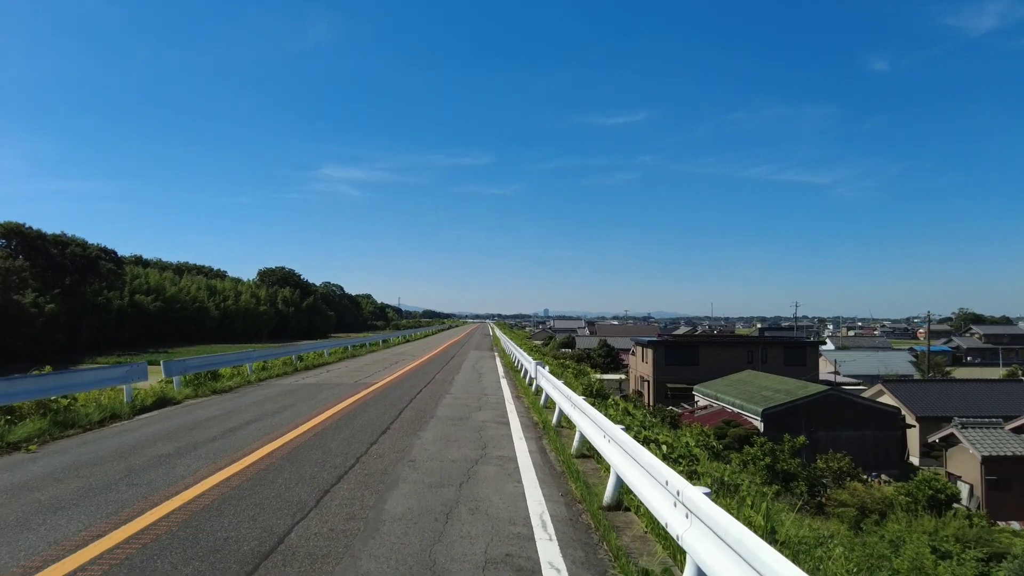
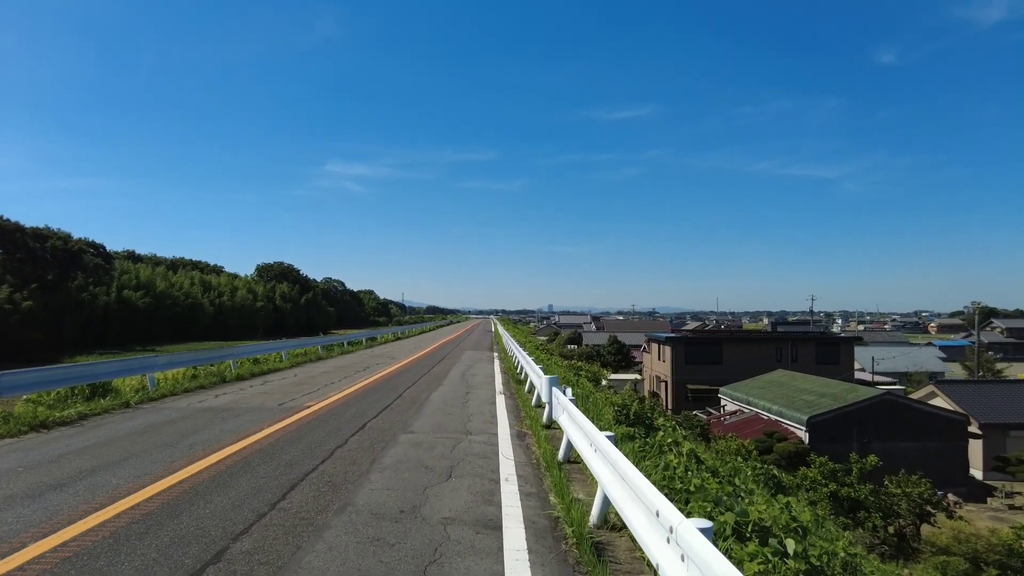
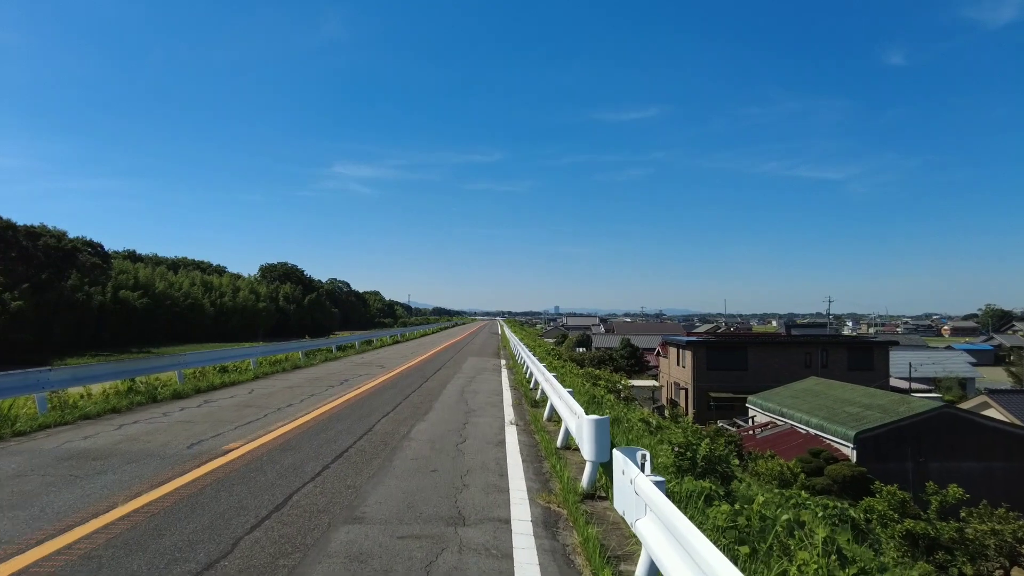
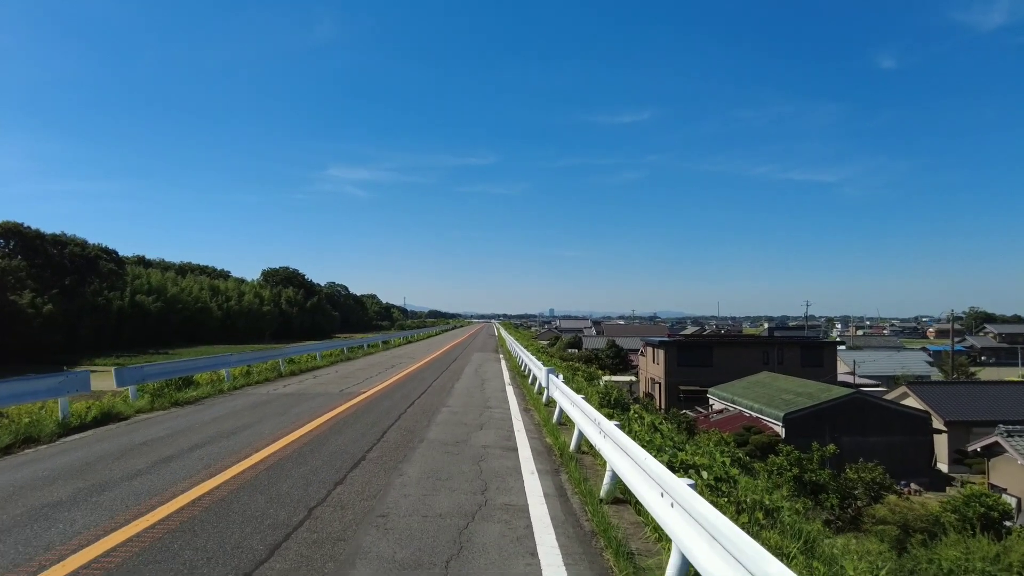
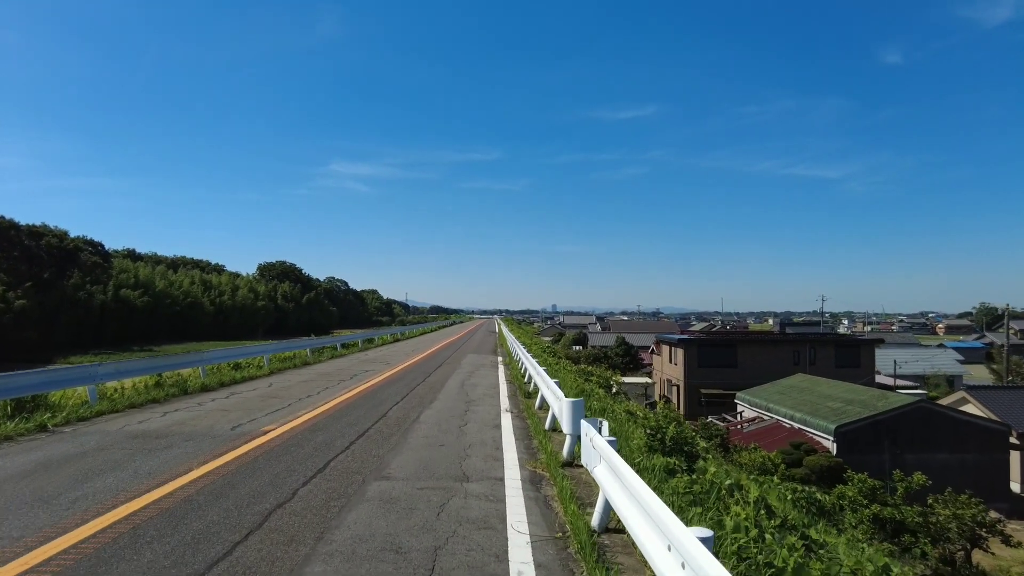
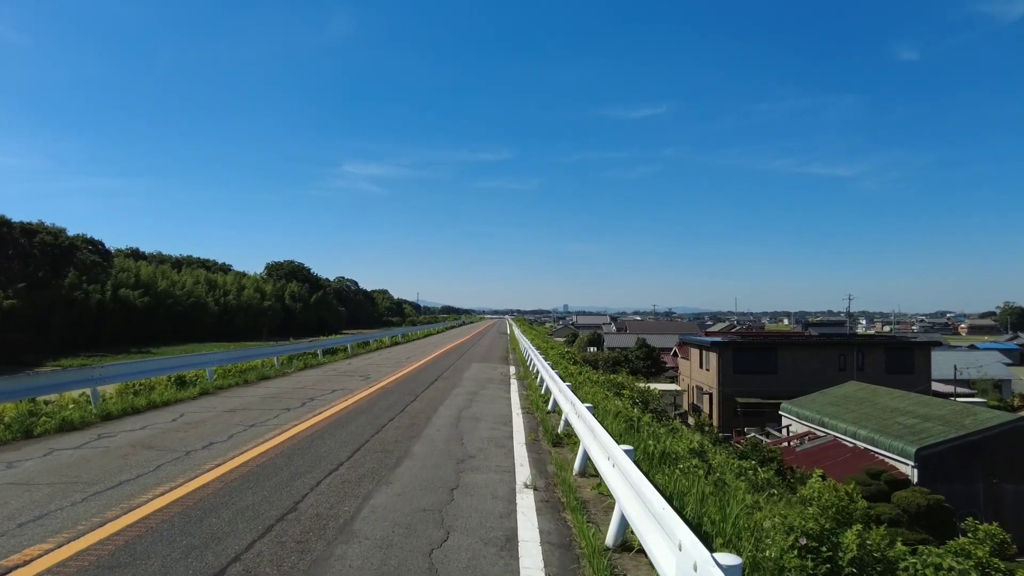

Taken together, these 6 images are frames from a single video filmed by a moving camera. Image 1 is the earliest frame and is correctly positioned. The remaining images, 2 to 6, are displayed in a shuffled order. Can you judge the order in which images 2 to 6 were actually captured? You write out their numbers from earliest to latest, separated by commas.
4, 2, 5, 3, 6
